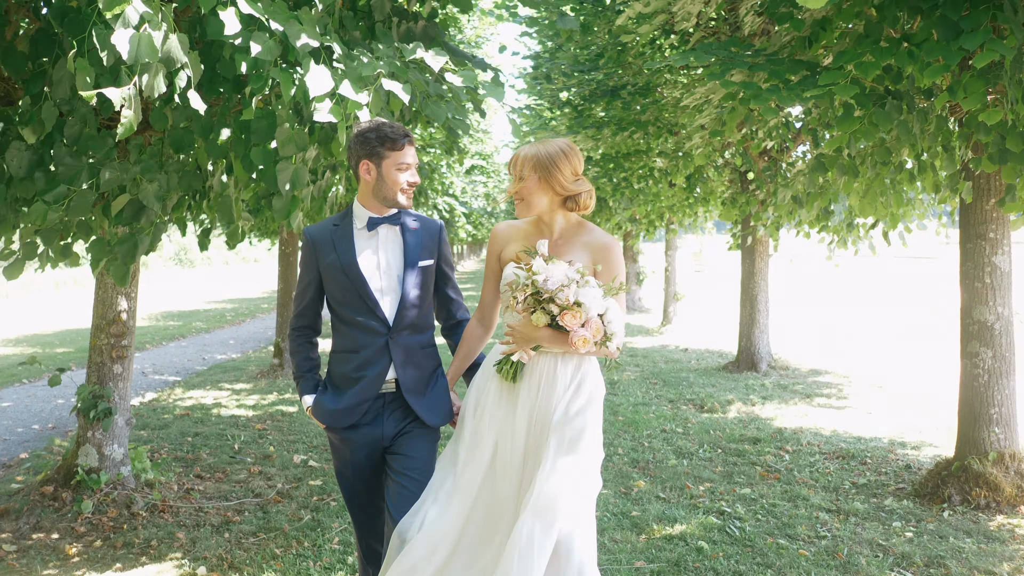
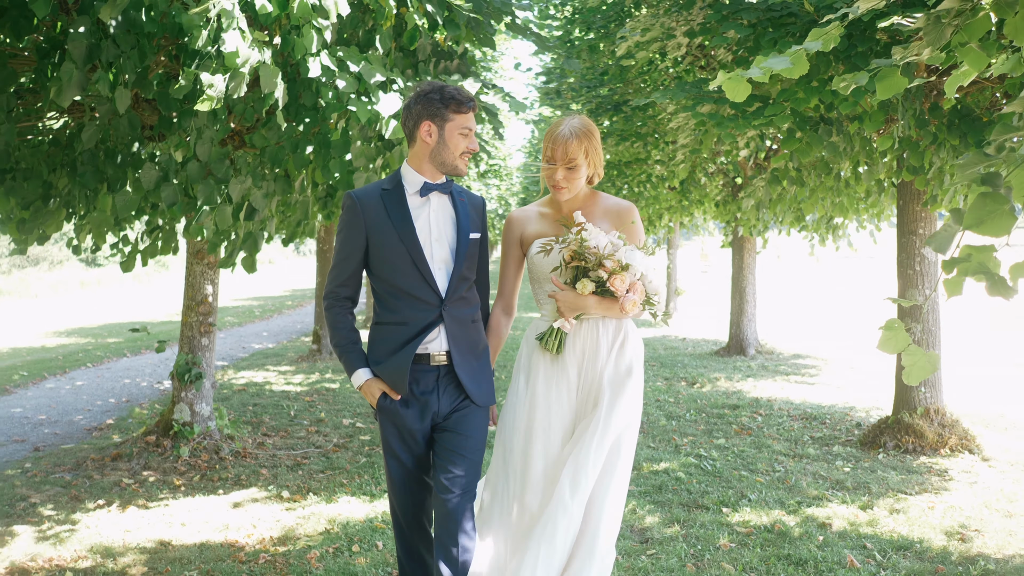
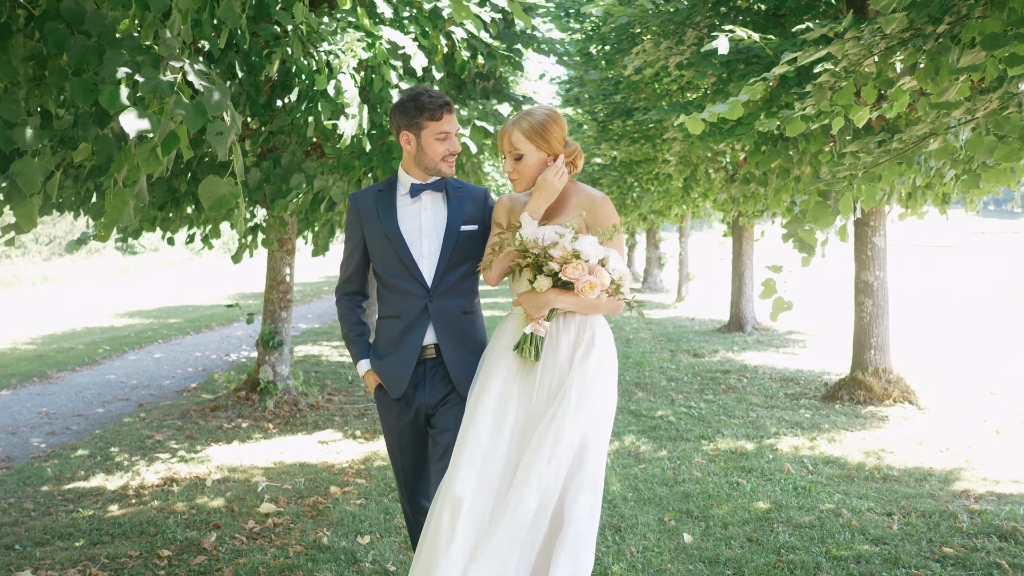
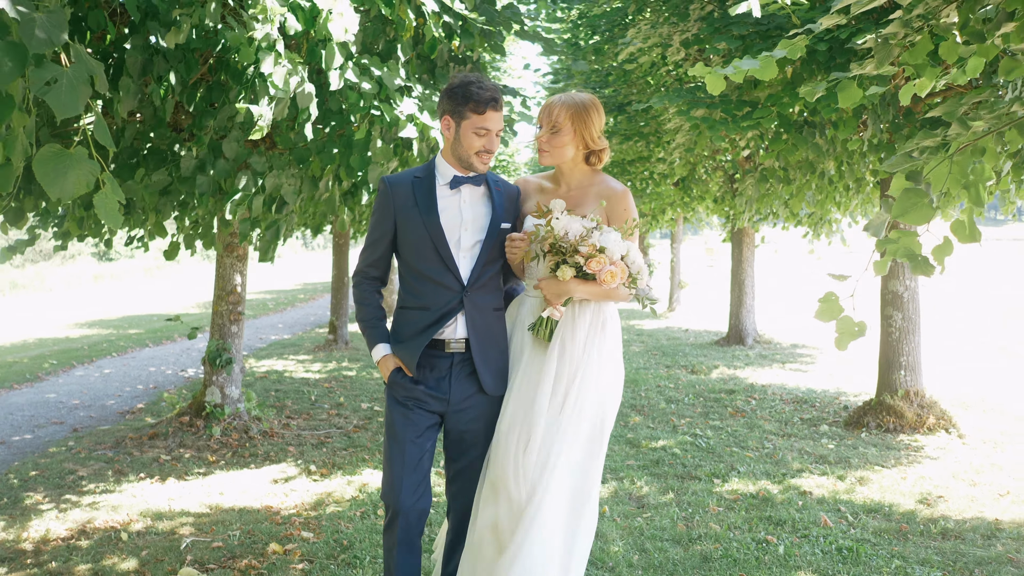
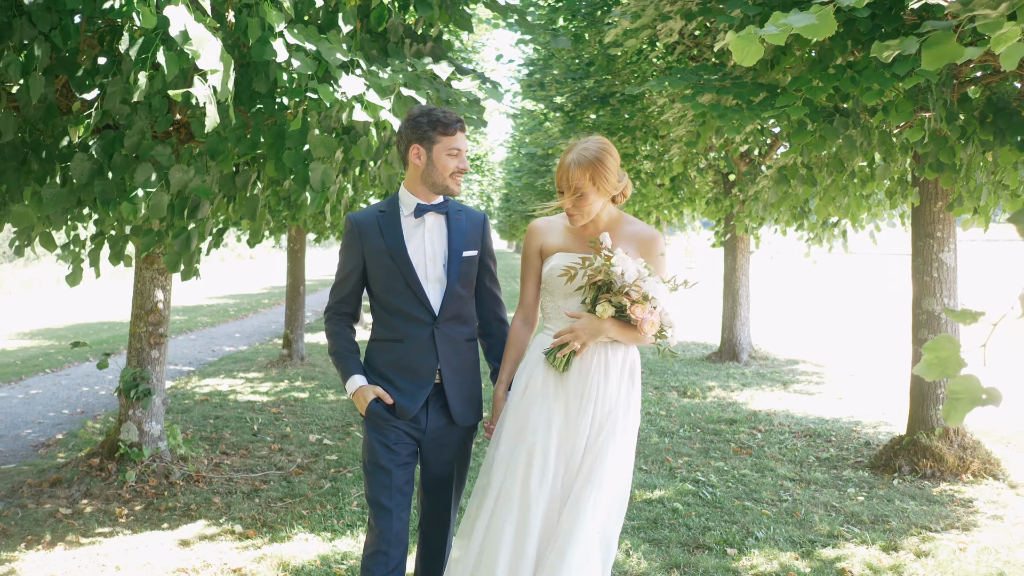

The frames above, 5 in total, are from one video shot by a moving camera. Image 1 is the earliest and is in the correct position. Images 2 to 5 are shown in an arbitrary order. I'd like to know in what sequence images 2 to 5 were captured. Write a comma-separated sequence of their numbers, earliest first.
5, 2, 4, 3
